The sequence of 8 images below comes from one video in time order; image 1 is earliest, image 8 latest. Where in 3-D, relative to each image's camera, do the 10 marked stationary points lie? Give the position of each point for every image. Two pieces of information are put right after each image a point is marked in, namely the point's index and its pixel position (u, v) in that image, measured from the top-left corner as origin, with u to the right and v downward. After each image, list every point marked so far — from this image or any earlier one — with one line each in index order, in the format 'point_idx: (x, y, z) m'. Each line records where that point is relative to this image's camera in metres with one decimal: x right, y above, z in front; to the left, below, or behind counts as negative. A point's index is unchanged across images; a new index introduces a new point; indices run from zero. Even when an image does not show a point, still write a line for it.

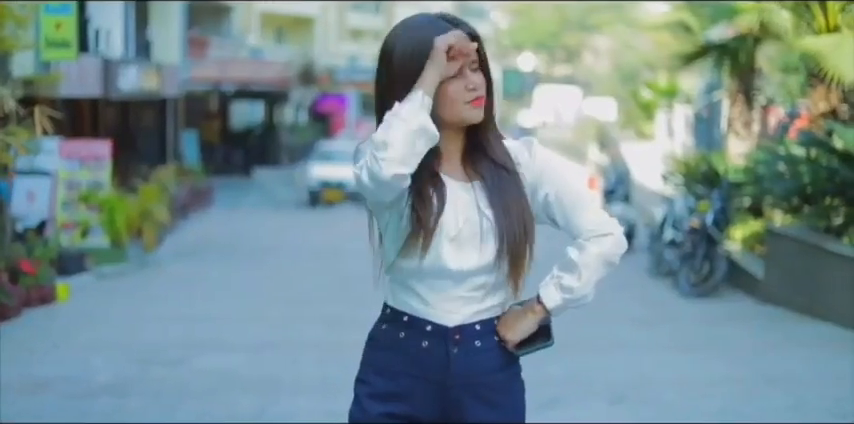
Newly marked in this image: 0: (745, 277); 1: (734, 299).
0: (+2.3, -0.5, +10.4) m
1: (+2.2, -0.6, +10.2) m
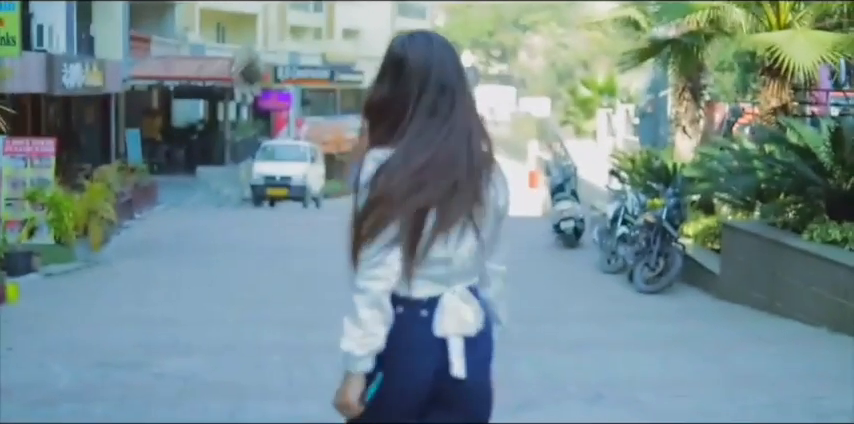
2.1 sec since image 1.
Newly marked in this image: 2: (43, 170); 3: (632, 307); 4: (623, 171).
0: (+2.0, -0.5, +10.5) m
1: (+1.9, -0.6, +10.2) m
2: (-3.2, +0.4, +11.8) m
3: (+1.4, -0.7, +10.1) m
4: (+2.1, +0.4, +15.0) m
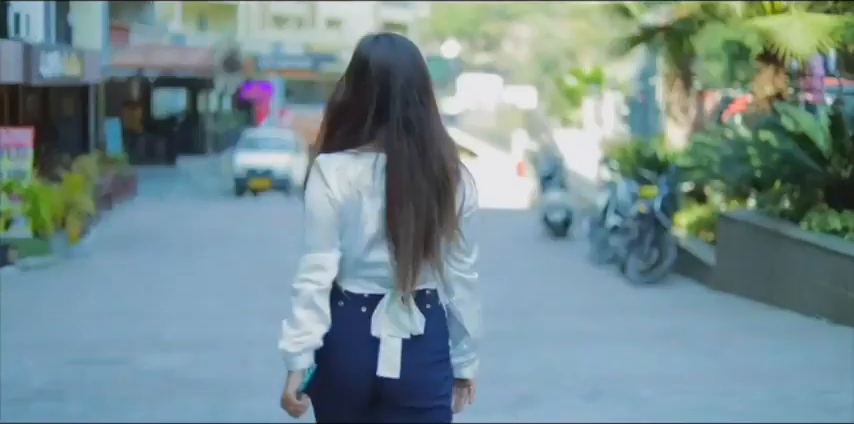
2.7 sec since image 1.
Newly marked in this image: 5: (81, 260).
0: (+1.9, -0.4, +10.2) m
1: (+1.8, -0.5, +10.0) m
2: (-3.3, +0.4, +11.5) m
3: (+1.4, -0.6, +9.9) m
4: (+1.9, +0.5, +14.8) m
5: (-2.9, -0.4, +12.0) m
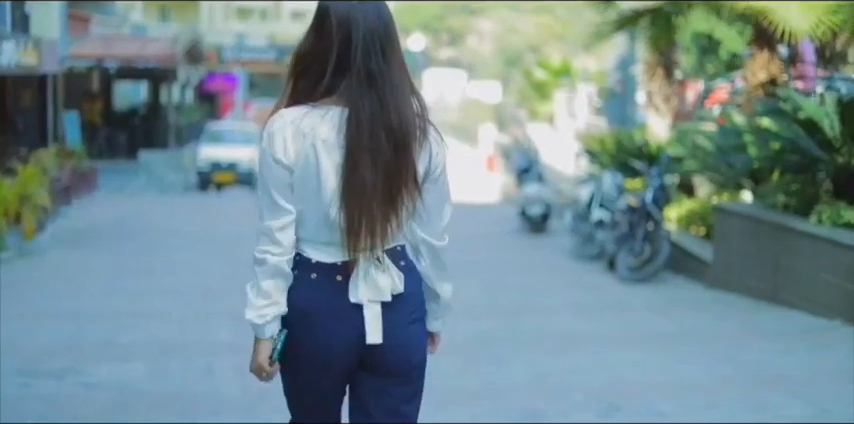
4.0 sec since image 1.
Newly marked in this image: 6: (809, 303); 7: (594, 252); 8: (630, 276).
0: (+1.8, -0.3, +9.7) m
1: (+1.7, -0.5, +9.4) m
2: (-3.5, +0.5, +10.8) m
3: (+1.2, -0.6, +9.3) m
4: (+1.7, +0.6, +14.2) m
5: (-3.1, -0.4, +11.3) m
6: (+2.0, -0.5, +7.3) m
7: (+1.3, -0.3, +11.3) m
8: (+1.4, -0.4, +9.6) m
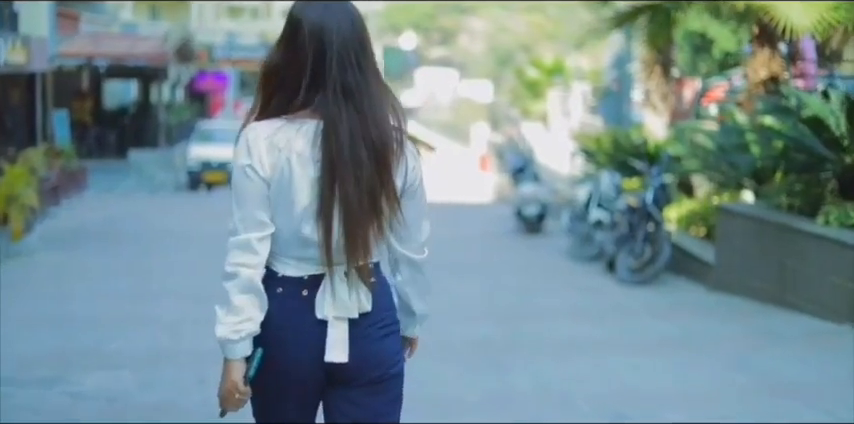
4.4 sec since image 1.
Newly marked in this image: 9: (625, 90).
0: (+1.7, -0.3, +9.5) m
1: (+1.6, -0.5, +9.2) m
2: (-3.5, +0.5, +10.6) m
3: (+1.2, -0.6, +9.1) m
4: (+1.6, +0.6, +14.0) m
5: (-3.1, -0.4, +11.1) m
6: (+1.9, -0.5, +7.1) m
7: (+1.3, -0.3, +11.1) m
8: (+1.3, -0.4, +9.4) m
9: (+2.3, +1.4, +16.6) m
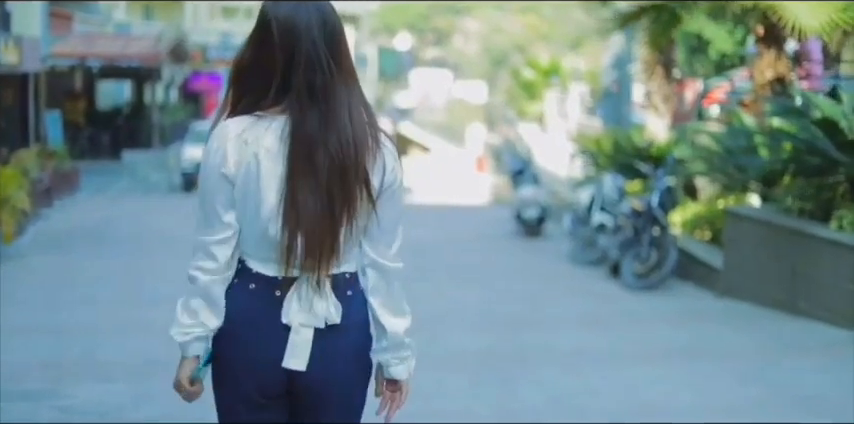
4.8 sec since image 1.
0: (+1.7, -0.4, +9.3) m
1: (+1.6, -0.5, +9.0) m
2: (-3.5, +0.4, +10.4) m
3: (+1.2, -0.6, +8.9) m
4: (+1.6, +0.6, +13.8) m
5: (-3.1, -0.4, +10.9) m
6: (+2.0, -0.5, +6.9) m
7: (+1.3, -0.4, +10.9) m
8: (+1.3, -0.5, +9.2) m
9: (+2.3, +1.4, +16.4) m
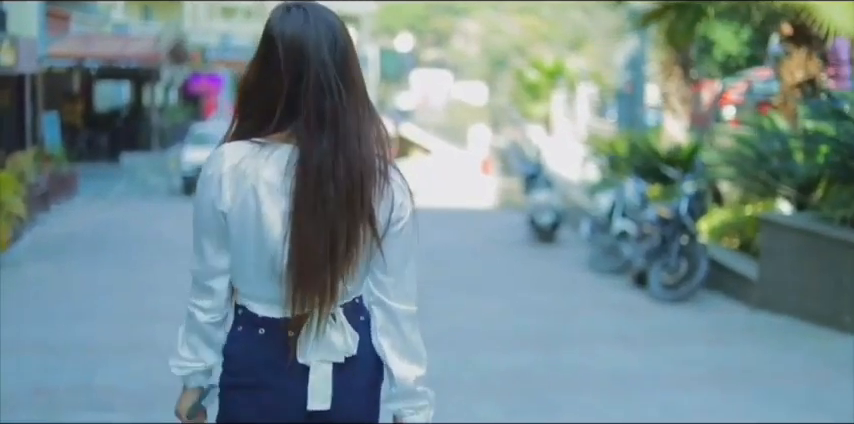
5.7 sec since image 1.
0: (+1.8, -0.4, +8.8) m
1: (+1.7, -0.6, +8.6) m
2: (-3.4, +0.4, +9.9) m
3: (+1.3, -0.6, +8.5) m
4: (+1.7, +0.5, +13.4) m
5: (-3.1, -0.4, +10.4) m
6: (+2.1, -0.5, +6.5) m
7: (+1.4, -0.4, +10.5) m
8: (+1.4, -0.5, +8.8) m
9: (+2.4, +1.4, +15.9) m
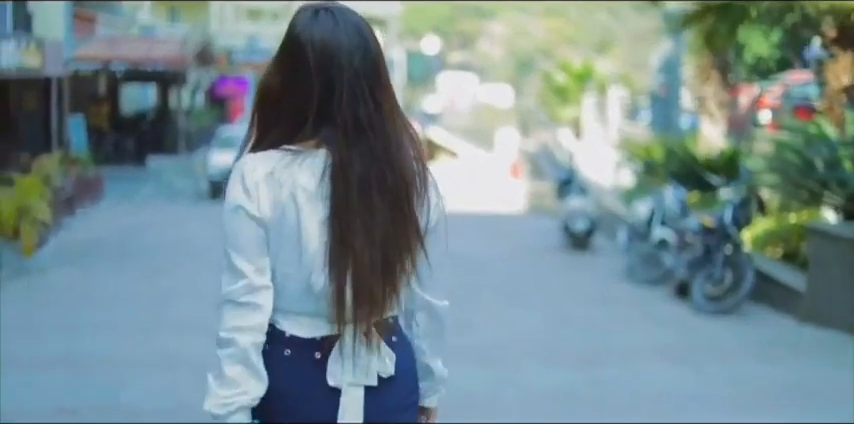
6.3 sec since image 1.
0: (+2.1, -0.5, +8.5) m
1: (+1.9, -0.6, +8.3) m
2: (-3.2, +0.3, +9.7) m
3: (+1.5, -0.7, +8.2) m
4: (+2.0, +0.5, +13.1) m
5: (-2.8, -0.5, +10.2) m
6: (+2.2, -0.6, +6.2) m
7: (+1.6, -0.5, +10.2) m
8: (+1.7, -0.6, +8.5) m
9: (+2.7, +1.3, +15.6) m
